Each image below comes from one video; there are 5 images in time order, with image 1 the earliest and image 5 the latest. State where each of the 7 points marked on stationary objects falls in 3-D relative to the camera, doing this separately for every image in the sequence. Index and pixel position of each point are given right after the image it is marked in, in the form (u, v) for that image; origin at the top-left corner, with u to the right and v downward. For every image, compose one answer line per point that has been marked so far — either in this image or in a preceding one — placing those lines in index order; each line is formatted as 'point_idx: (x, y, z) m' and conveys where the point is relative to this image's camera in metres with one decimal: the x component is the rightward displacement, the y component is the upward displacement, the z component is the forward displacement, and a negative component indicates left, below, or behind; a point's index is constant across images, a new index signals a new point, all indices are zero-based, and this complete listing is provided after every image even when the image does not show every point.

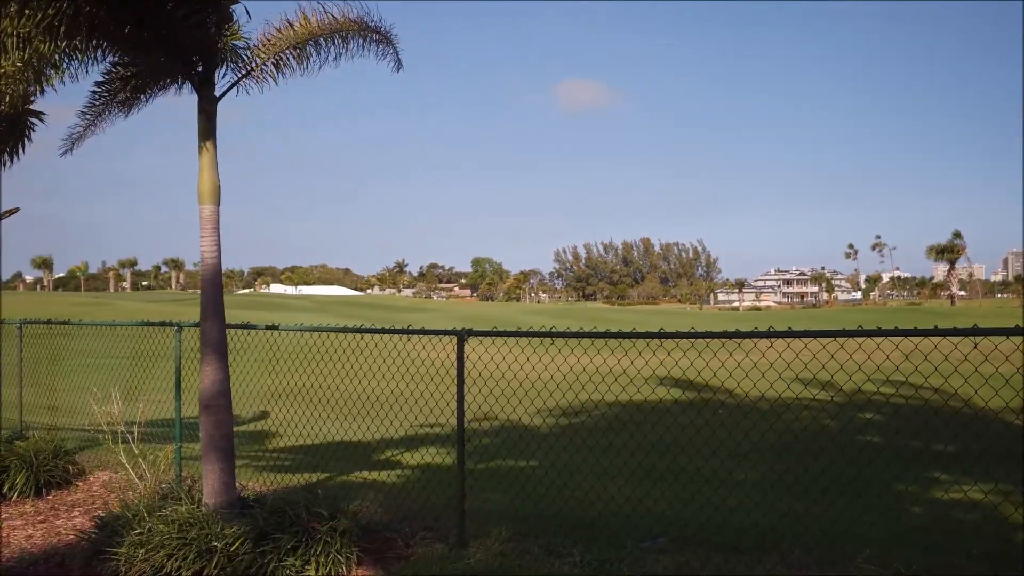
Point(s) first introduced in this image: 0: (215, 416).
0: (-2.1, -0.9, +5.5) m
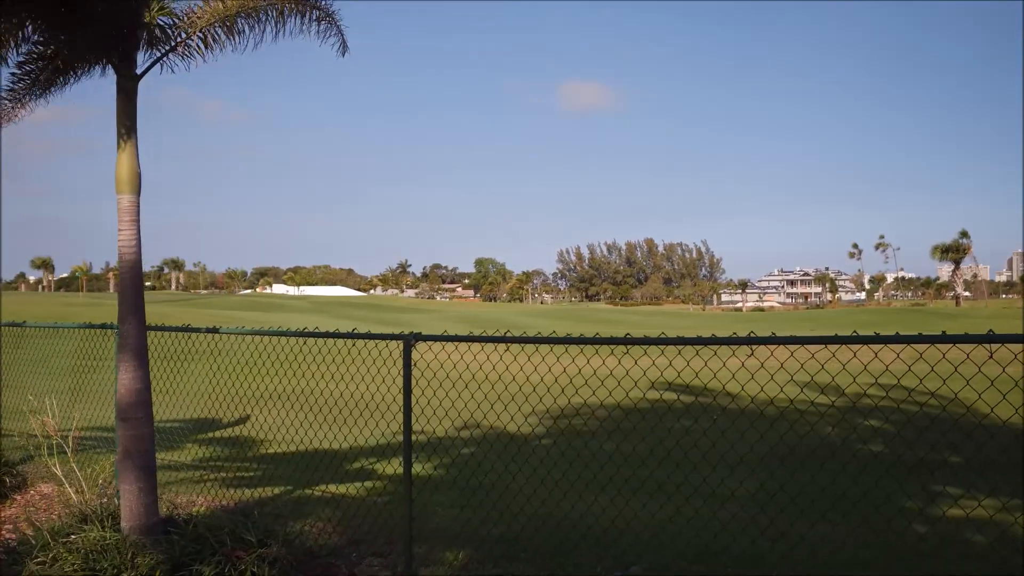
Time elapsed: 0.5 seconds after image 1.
0: (-2.4, -0.9, +4.9) m
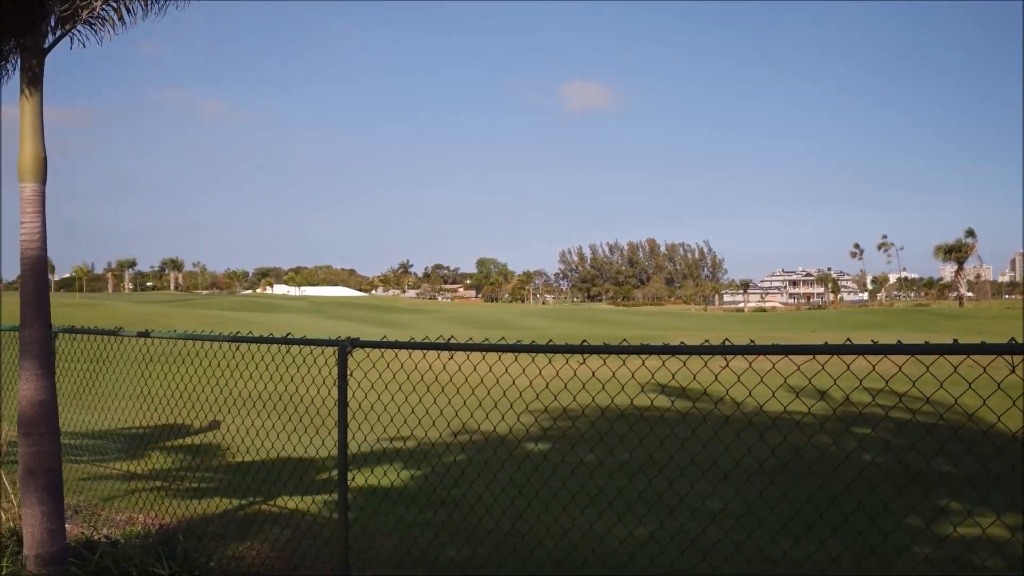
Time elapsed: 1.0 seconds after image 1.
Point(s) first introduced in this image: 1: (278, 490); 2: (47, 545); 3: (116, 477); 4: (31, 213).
0: (-2.7, -0.9, +4.3) m
1: (-2.3, -2.1, +8.0) m
2: (-2.6, -1.4, +4.3) m
3: (-4.2, -2.0, +8.2) m
4: (-2.7, +0.4, +4.4) m
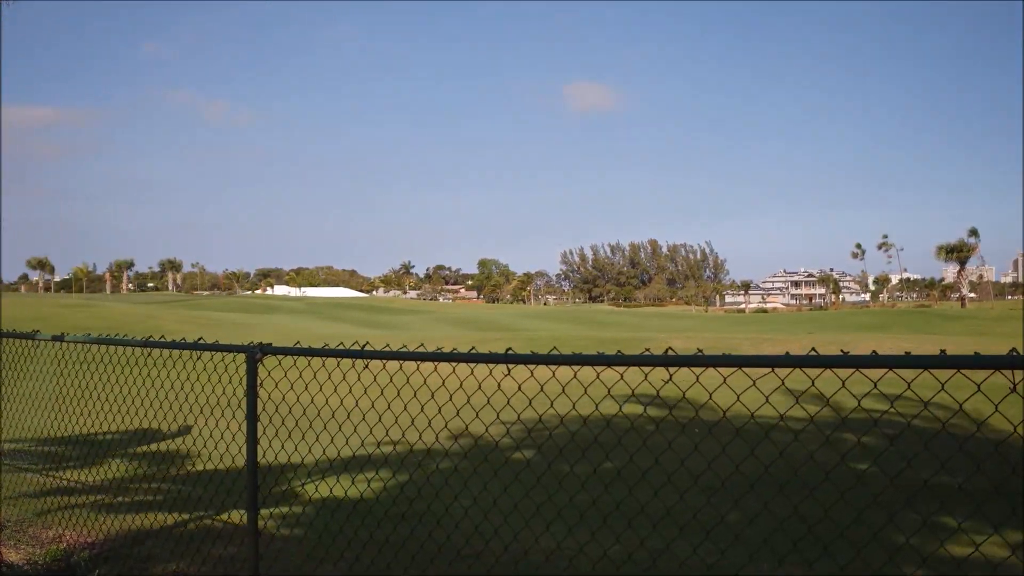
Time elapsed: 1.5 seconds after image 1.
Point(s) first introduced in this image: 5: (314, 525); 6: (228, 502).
0: (-3.0, -0.9, +3.8) m
1: (-2.6, -2.1, +7.5) m
2: (-2.9, -1.4, +3.8) m
3: (-4.5, -2.0, +7.7) m
4: (-3.0, +0.4, +3.9) m
5: (-1.7, -2.0, +6.7) m
6: (-2.8, -2.1, +7.4) m
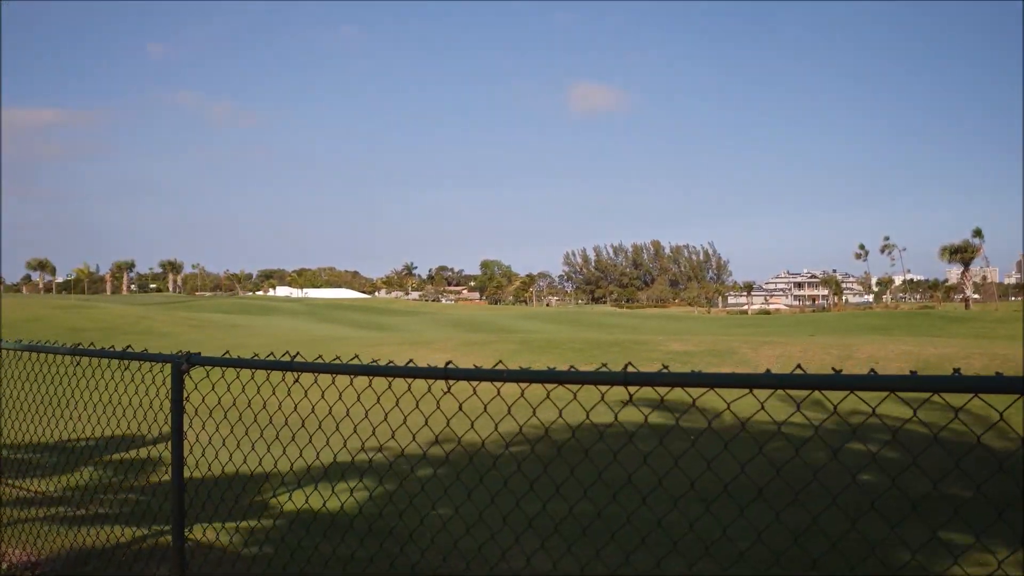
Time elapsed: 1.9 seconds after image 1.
0: (-3.2, -0.9, +3.5) m
1: (-2.8, -2.1, +7.1) m
2: (-3.1, -1.5, +3.4) m
3: (-4.7, -2.0, +7.3) m
4: (-3.2, +0.4, +3.5) m
5: (-1.9, -2.1, +6.3) m
6: (-3.0, -2.1, +7.0) m
